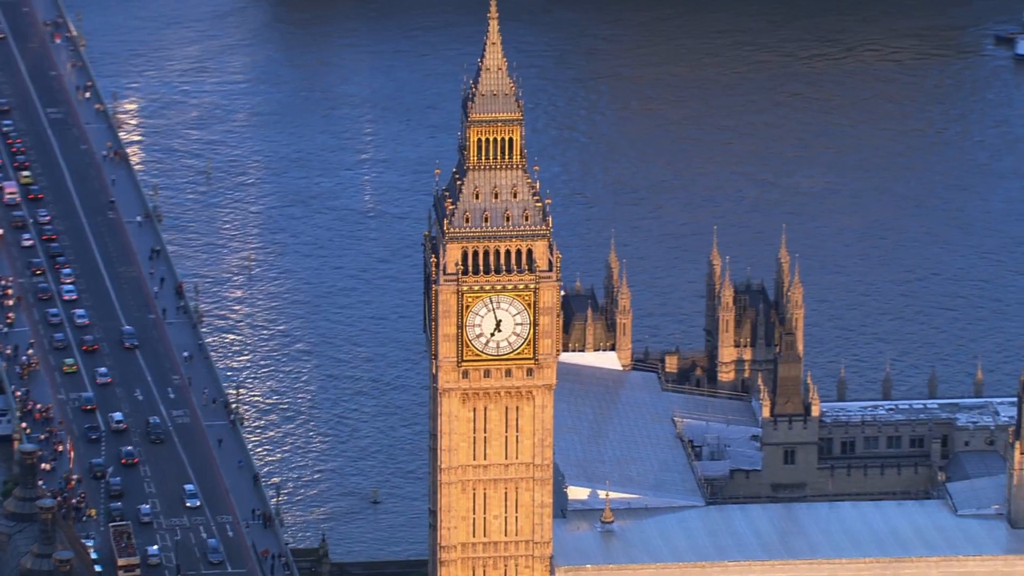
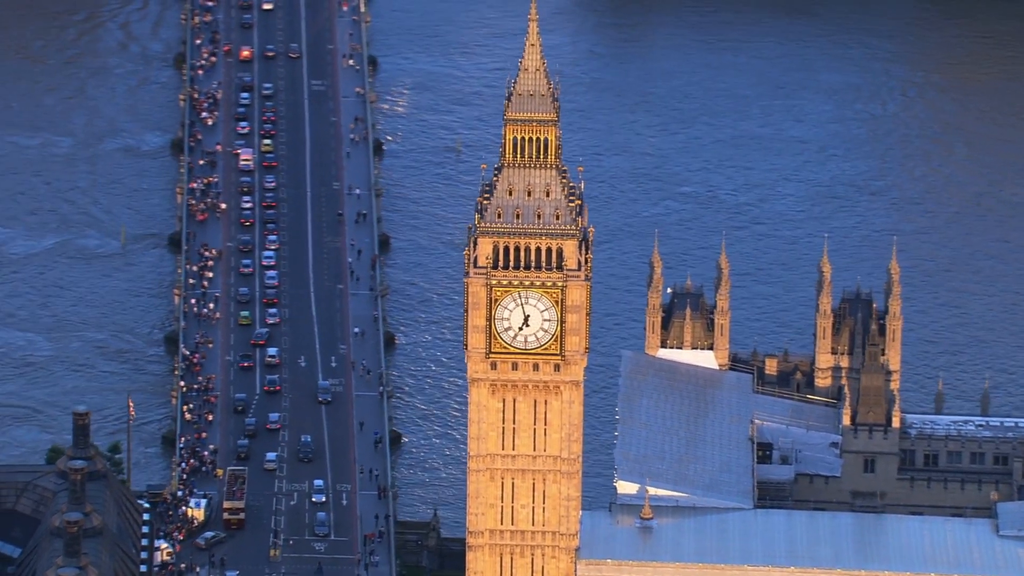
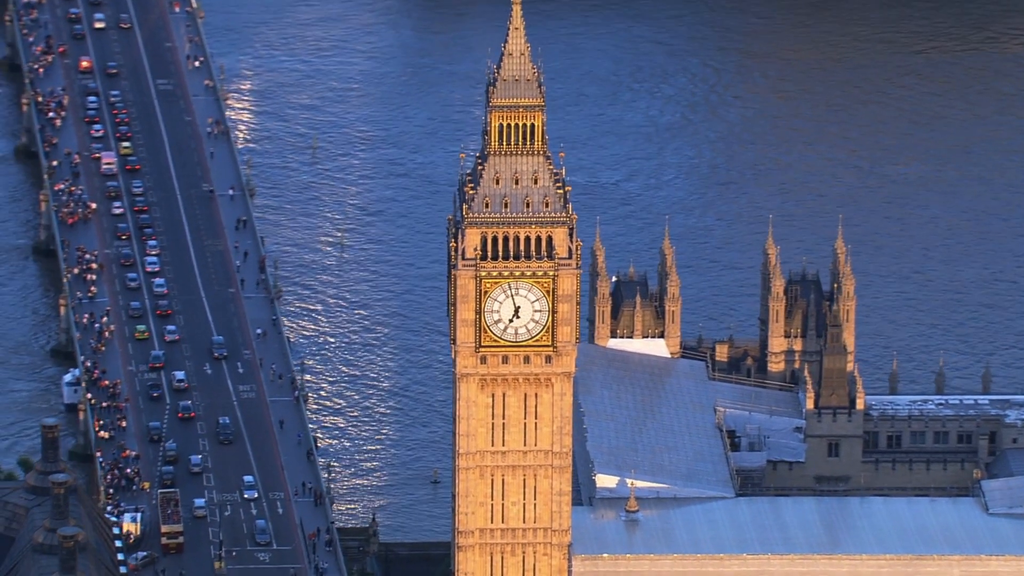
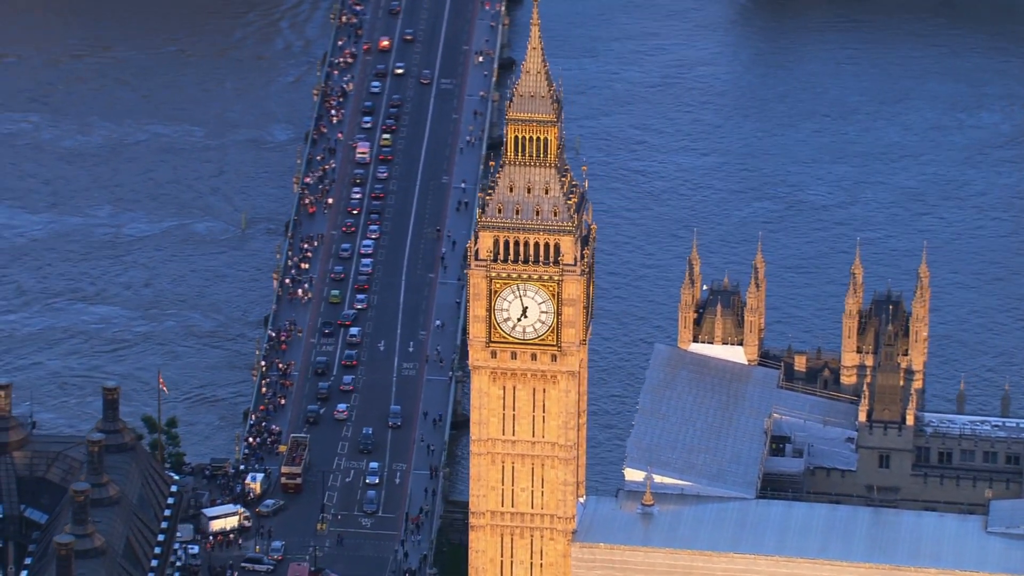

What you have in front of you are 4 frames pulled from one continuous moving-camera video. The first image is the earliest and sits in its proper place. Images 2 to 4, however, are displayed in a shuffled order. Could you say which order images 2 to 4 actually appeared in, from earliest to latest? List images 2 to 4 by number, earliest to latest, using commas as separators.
3, 2, 4
